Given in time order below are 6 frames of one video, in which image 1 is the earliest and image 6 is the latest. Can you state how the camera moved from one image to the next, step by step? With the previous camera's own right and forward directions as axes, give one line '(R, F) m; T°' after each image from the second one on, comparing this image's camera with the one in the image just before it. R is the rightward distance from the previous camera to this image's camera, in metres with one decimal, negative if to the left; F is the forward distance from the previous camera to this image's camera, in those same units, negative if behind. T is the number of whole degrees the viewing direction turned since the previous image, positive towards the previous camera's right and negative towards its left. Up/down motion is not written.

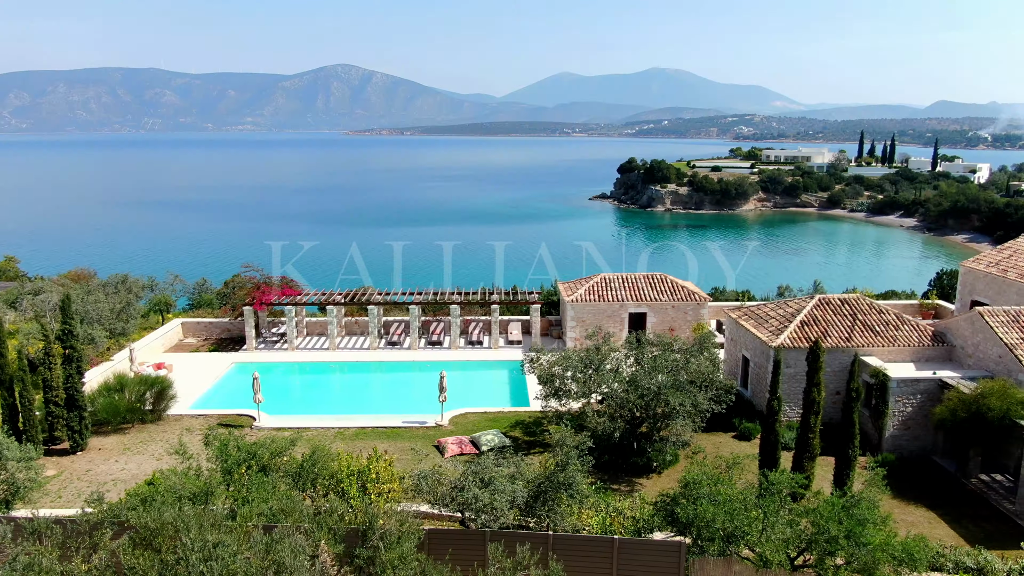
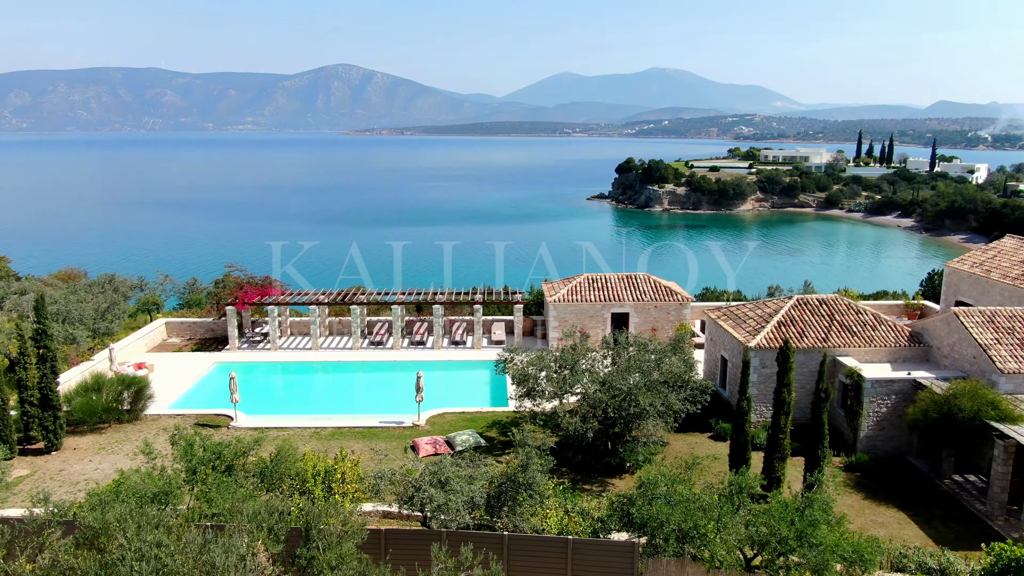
(+0.6, 0.0) m; 0°
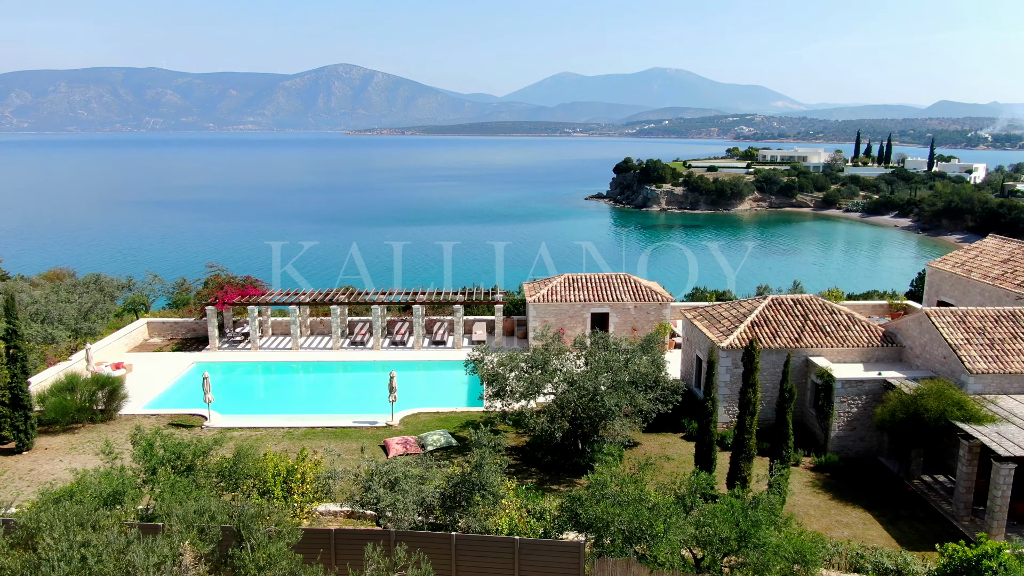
(+0.7, 0.0) m; 0°
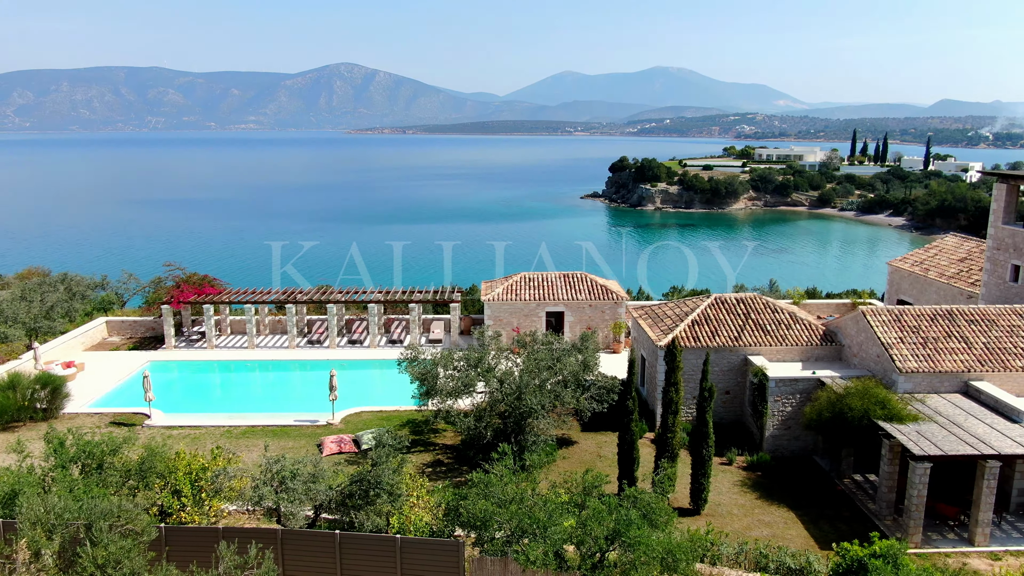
(+1.6, 0.0) m; 0°
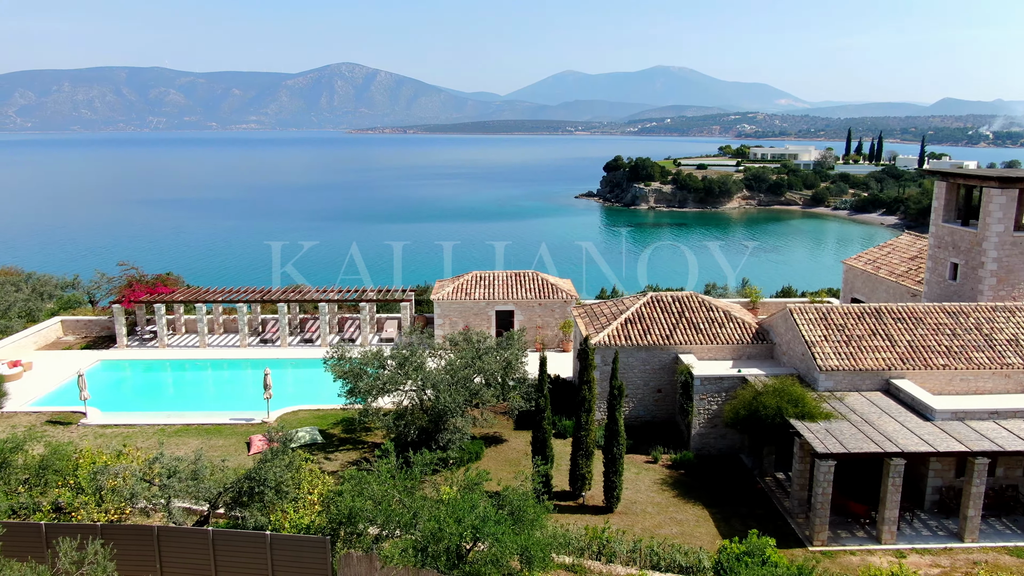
(+1.8, 0.0) m; 0°
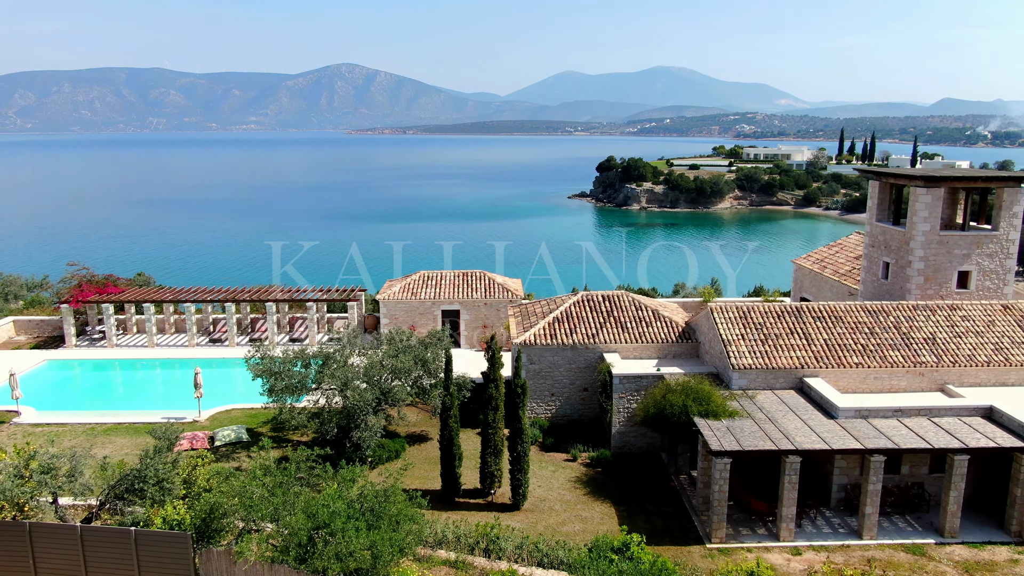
(+1.9, -0.1) m; 0°
